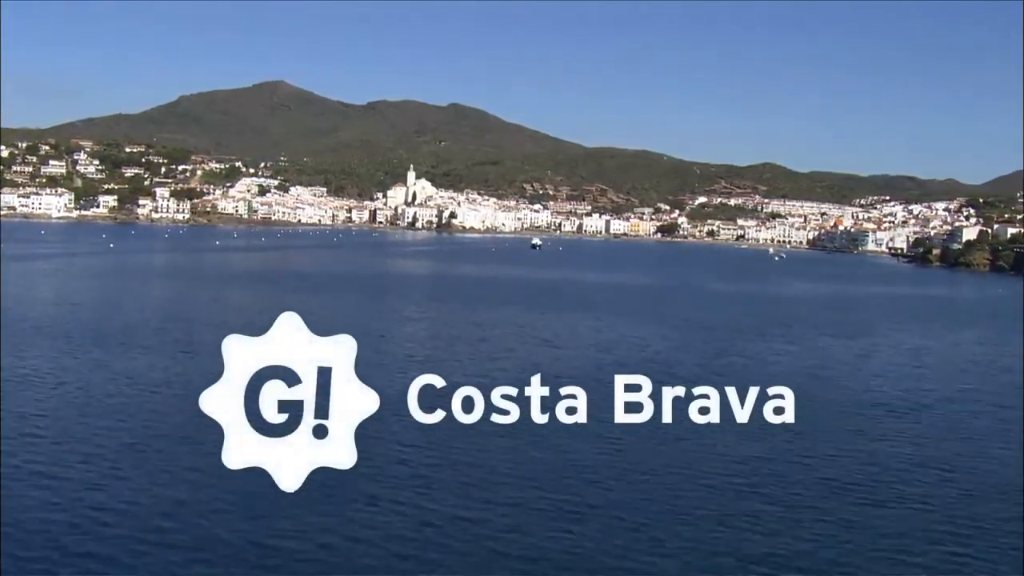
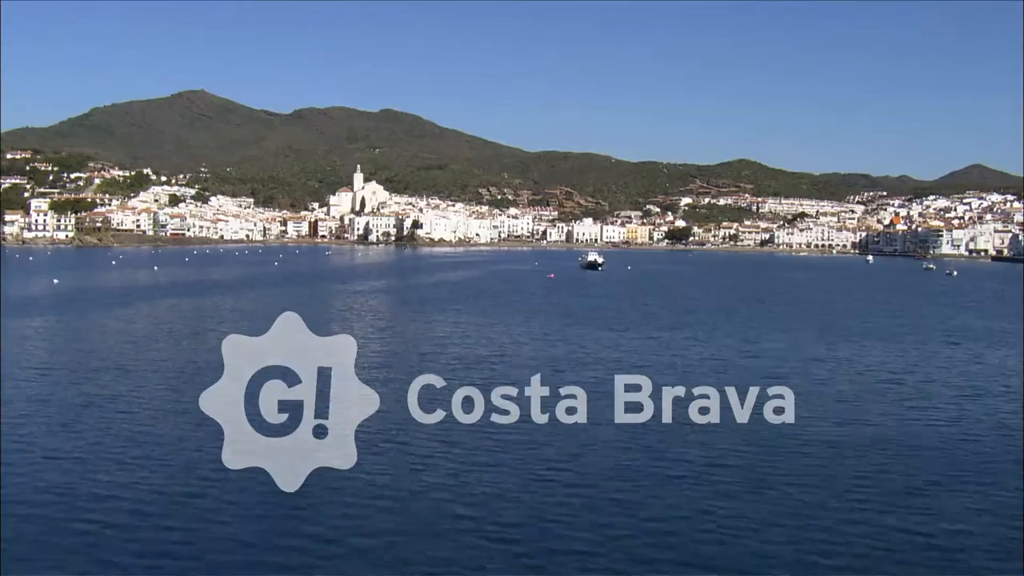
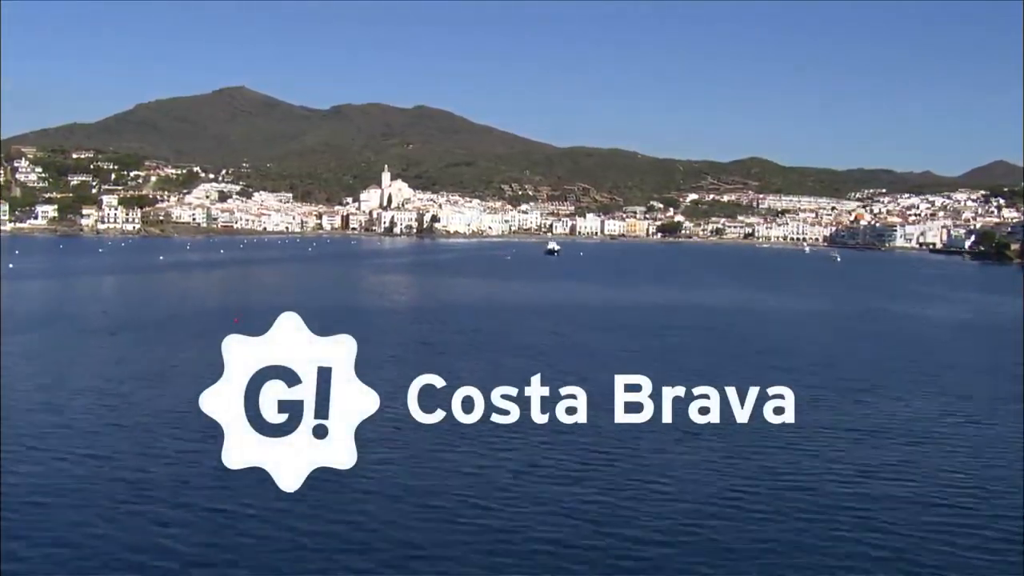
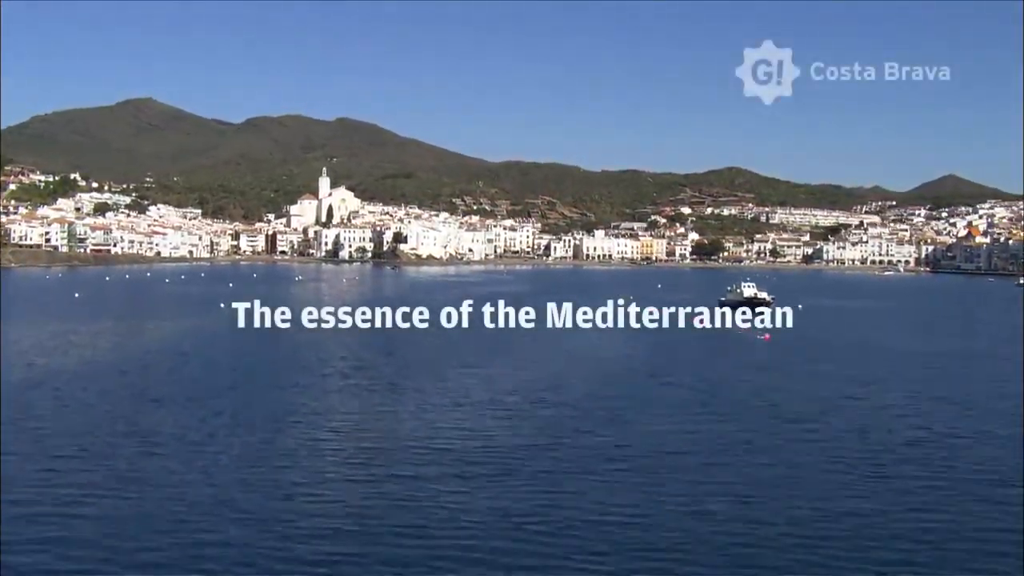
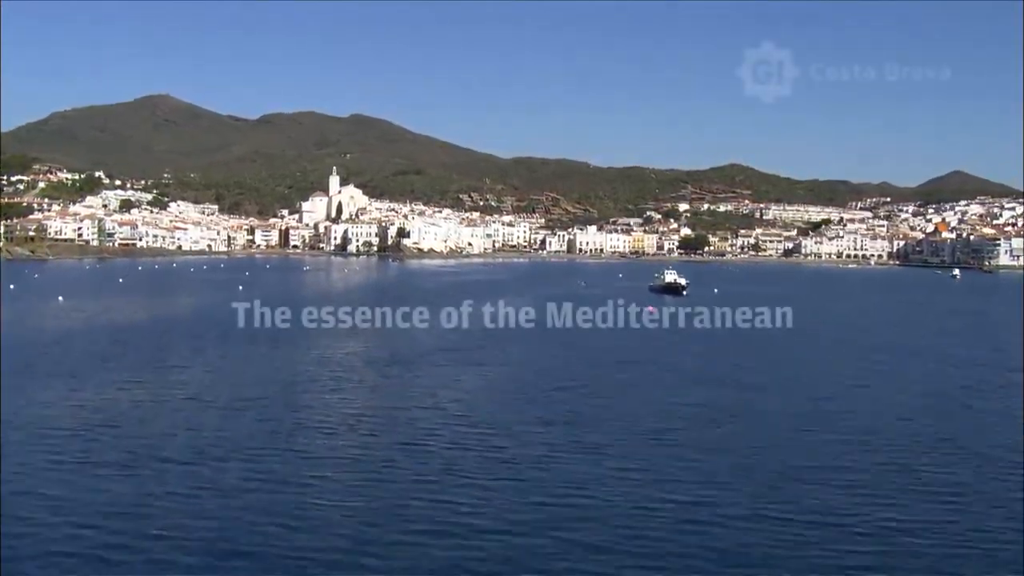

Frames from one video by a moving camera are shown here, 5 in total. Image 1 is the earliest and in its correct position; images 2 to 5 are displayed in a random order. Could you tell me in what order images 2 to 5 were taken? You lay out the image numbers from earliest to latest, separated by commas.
3, 2, 5, 4
